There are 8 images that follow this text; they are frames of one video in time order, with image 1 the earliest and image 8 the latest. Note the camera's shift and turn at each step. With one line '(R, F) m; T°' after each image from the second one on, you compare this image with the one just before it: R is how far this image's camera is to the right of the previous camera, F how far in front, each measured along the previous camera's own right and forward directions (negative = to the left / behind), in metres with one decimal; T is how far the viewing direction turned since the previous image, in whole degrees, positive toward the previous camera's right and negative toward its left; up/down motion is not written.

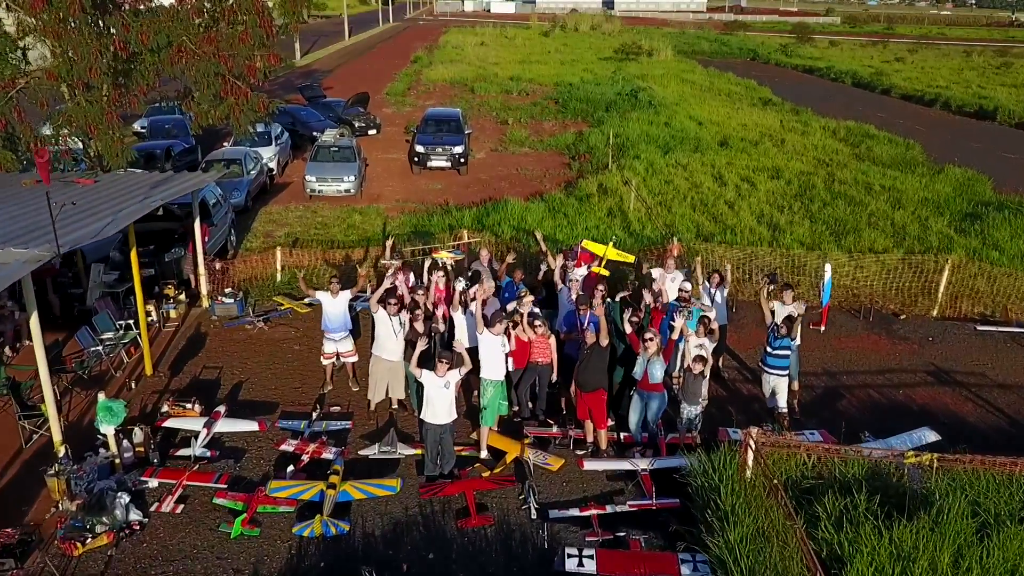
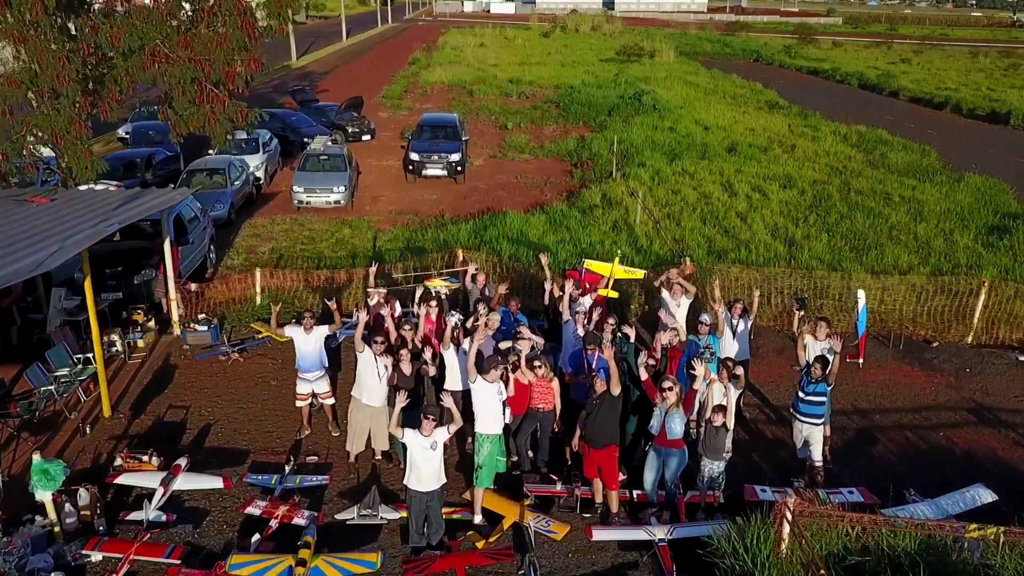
(0.0, +1.0) m; 0°
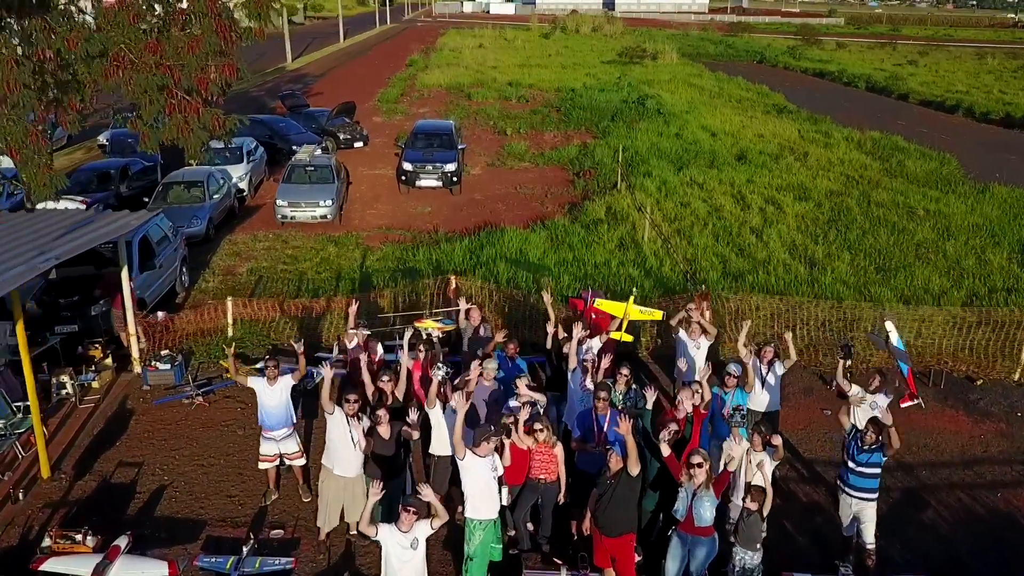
(0.0, +1.1) m; 0°
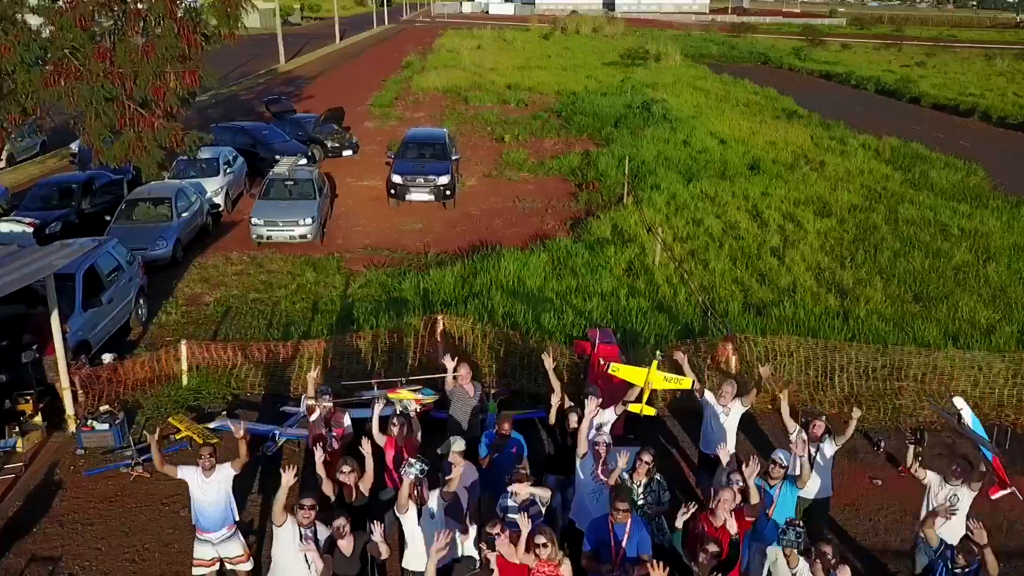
(0.0, +1.4) m; 0°
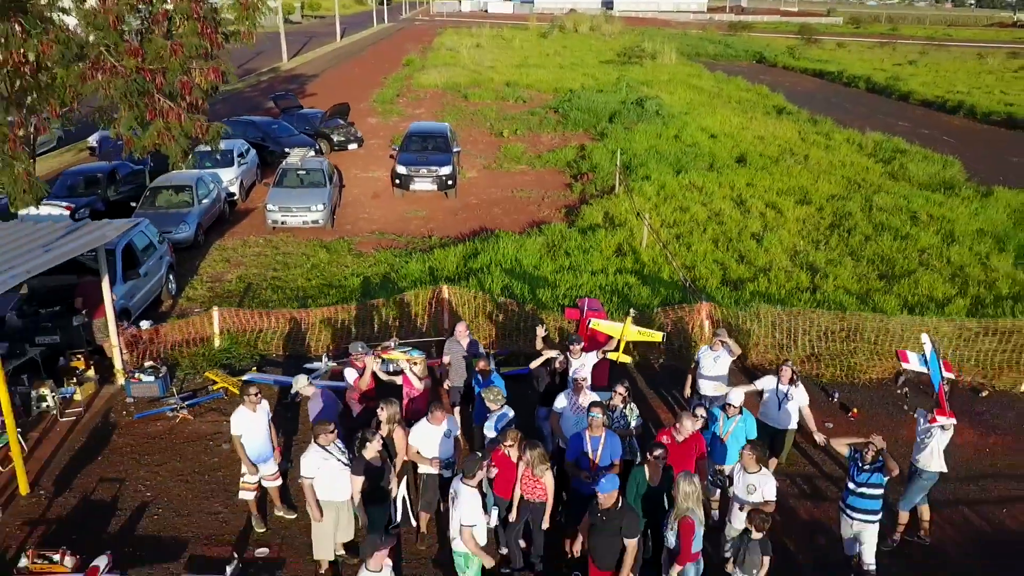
(0.0, -1.1) m; 0°
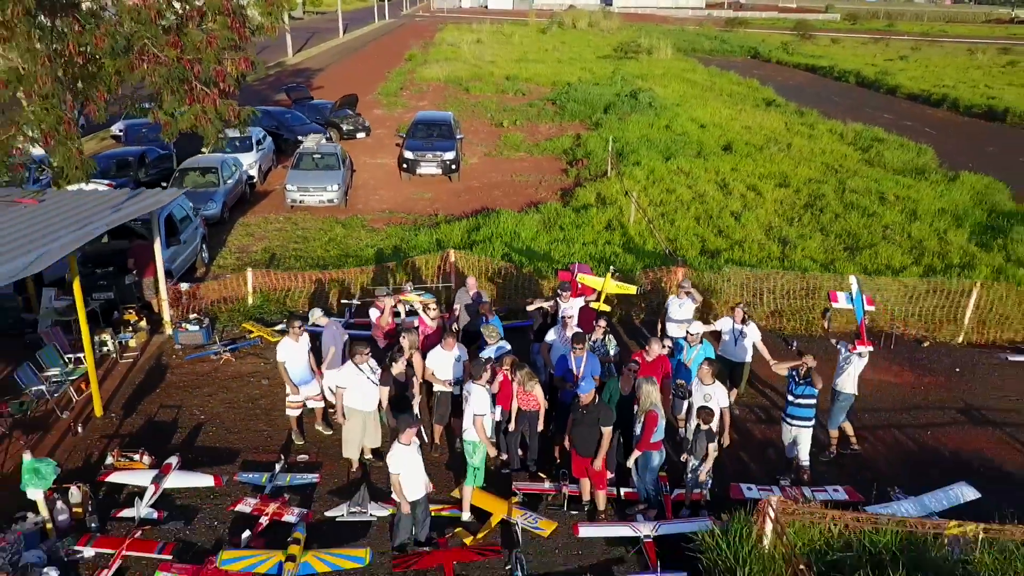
(0.0, -1.4) m; 0°
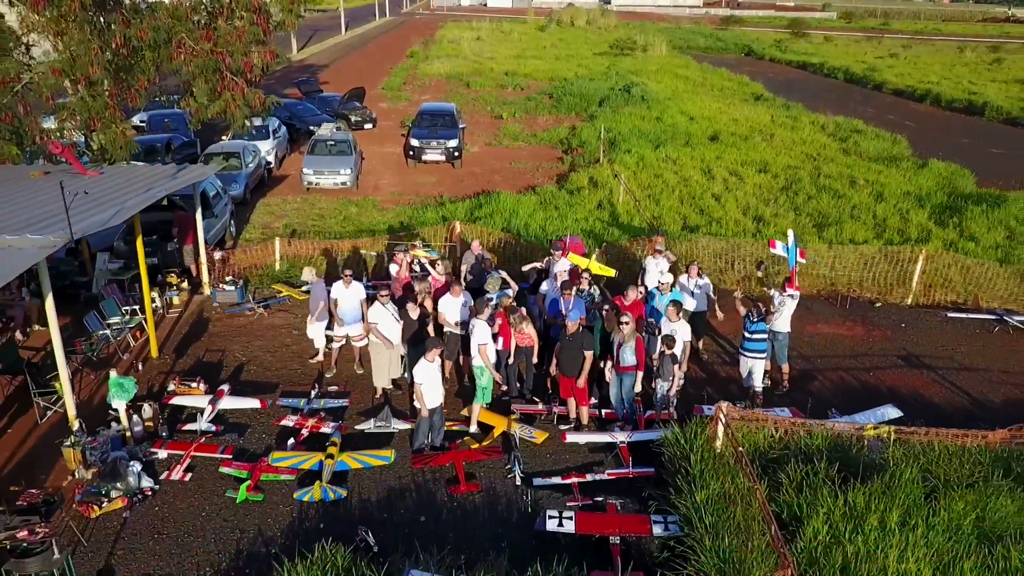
(0.0, -1.5) m; 0°
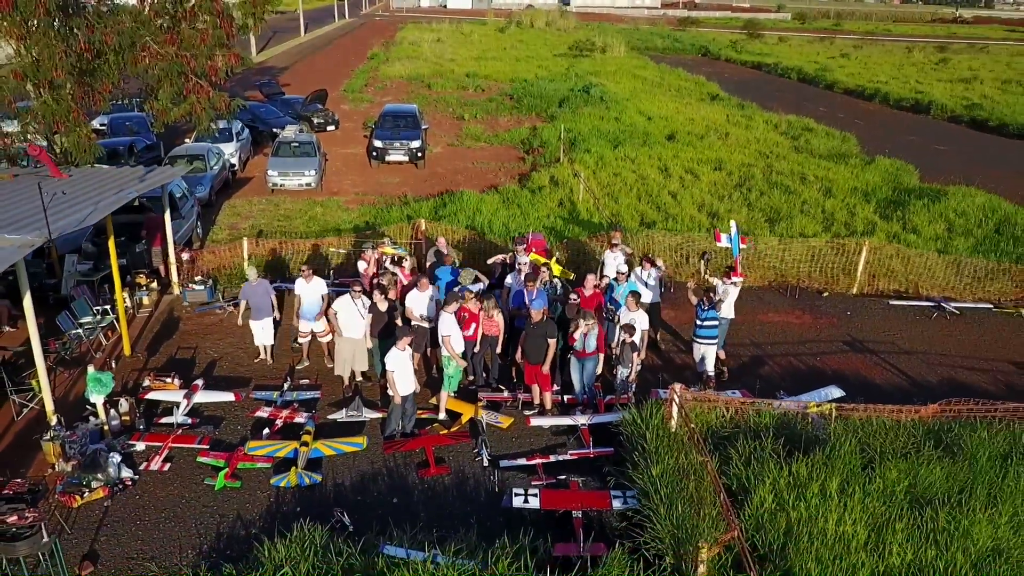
(0.0, -0.4) m; +2°
